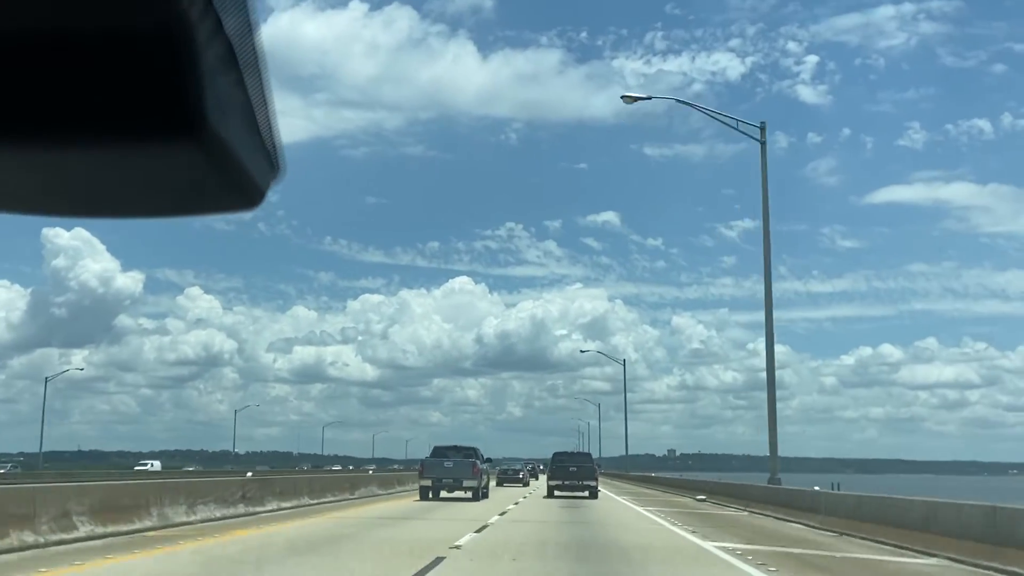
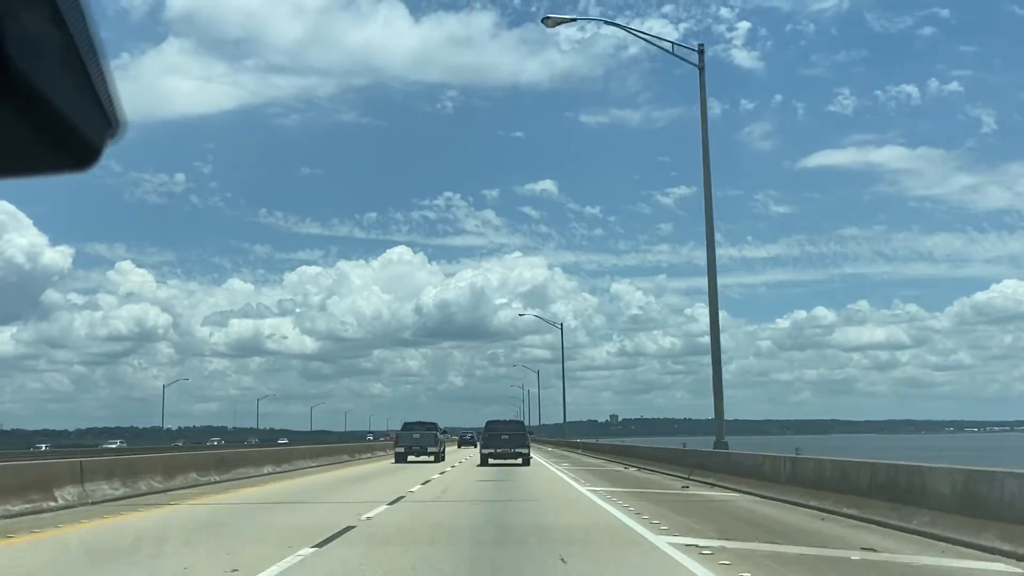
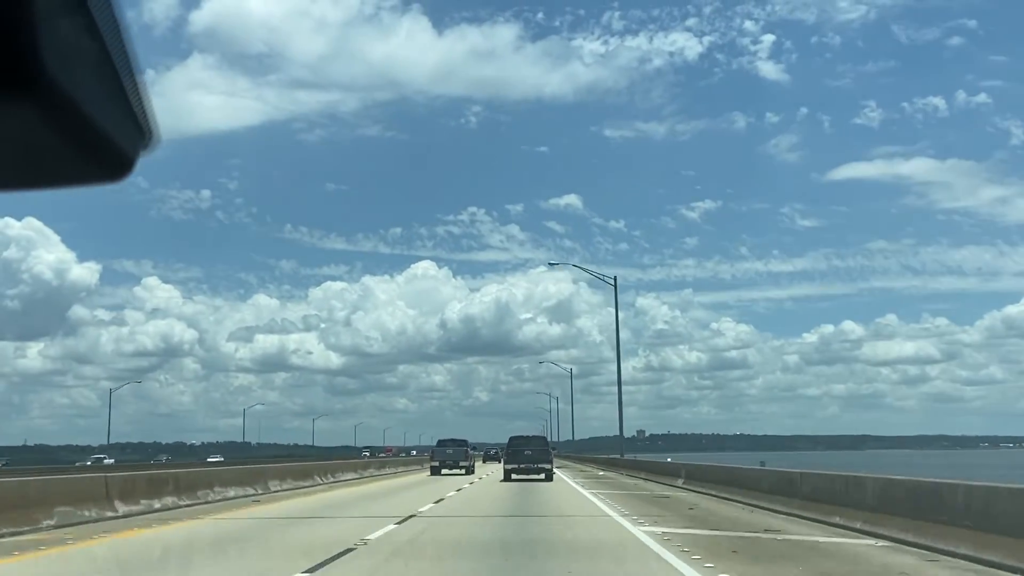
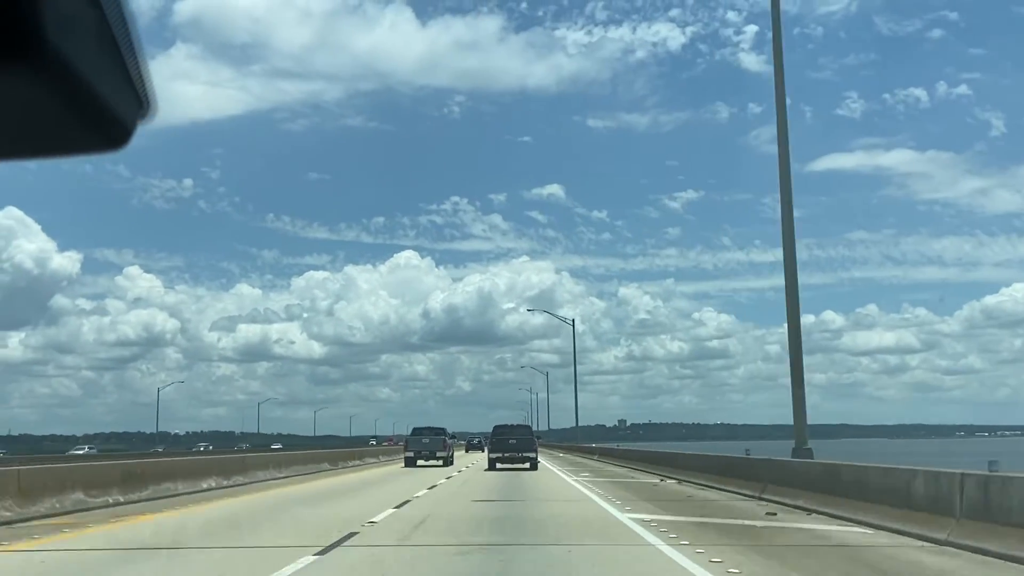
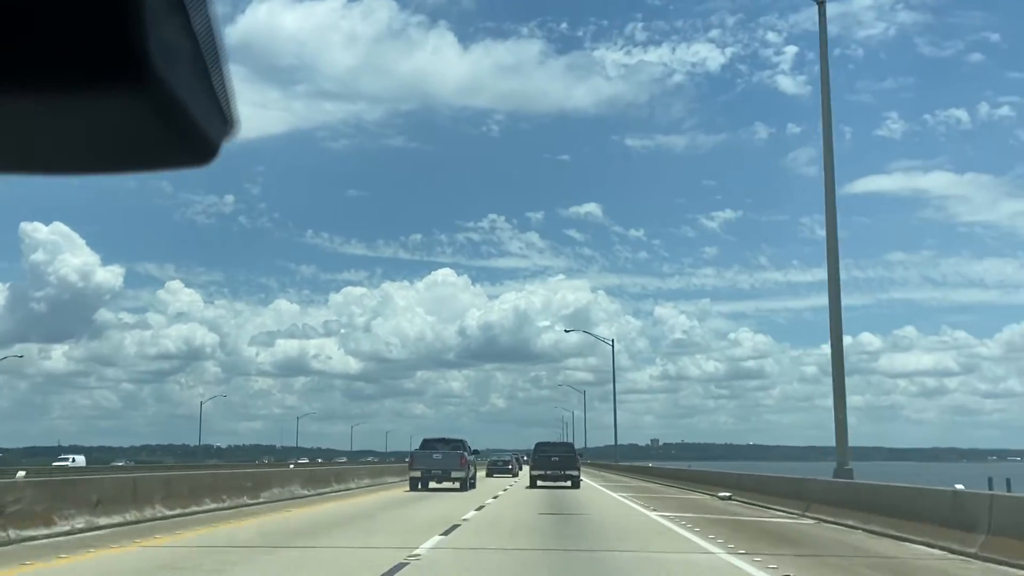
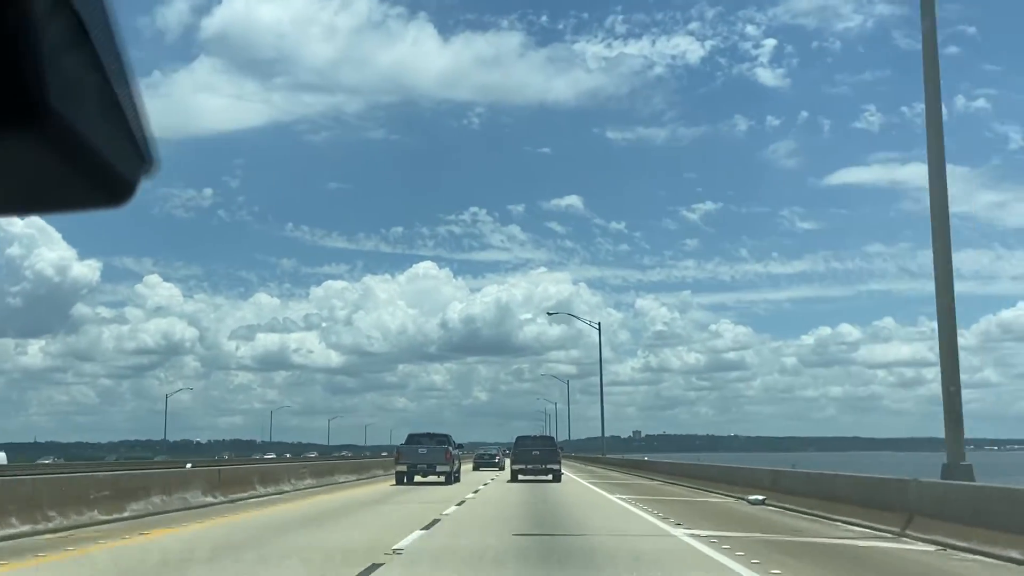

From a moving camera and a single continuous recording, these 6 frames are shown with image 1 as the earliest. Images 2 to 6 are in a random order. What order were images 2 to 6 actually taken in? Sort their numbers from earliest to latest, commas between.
5, 6, 2, 4, 3
